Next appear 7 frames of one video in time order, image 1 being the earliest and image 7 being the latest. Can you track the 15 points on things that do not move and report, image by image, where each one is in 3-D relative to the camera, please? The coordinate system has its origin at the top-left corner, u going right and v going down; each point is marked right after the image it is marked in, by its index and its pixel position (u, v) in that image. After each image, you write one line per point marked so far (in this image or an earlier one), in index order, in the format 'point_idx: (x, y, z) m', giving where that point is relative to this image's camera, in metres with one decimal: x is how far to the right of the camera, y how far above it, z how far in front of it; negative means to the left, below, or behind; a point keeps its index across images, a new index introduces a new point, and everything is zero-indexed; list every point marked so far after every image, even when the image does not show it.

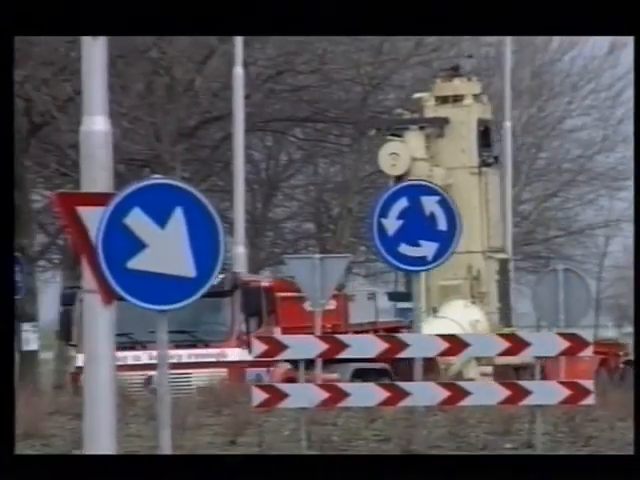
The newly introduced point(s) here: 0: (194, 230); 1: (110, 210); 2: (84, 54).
0: (-0.4, 0.0, +4.9) m
1: (-0.6, +0.1, +4.9) m
2: (-0.7, +0.5, +5.1) m
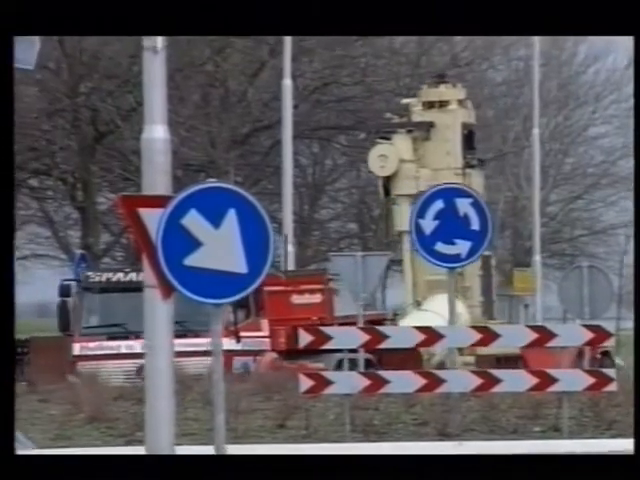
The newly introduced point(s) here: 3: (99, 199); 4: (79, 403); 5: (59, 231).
0: (-0.2, 0.0, +5.3) m
1: (-0.5, +0.1, +5.3) m
2: (-0.6, +0.5, +5.6) m
3: (-0.7, +0.1, +5.3) m
4: (-0.7, -0.5, +5.3) m
5: (-0.8, 0.0, +5.4) m
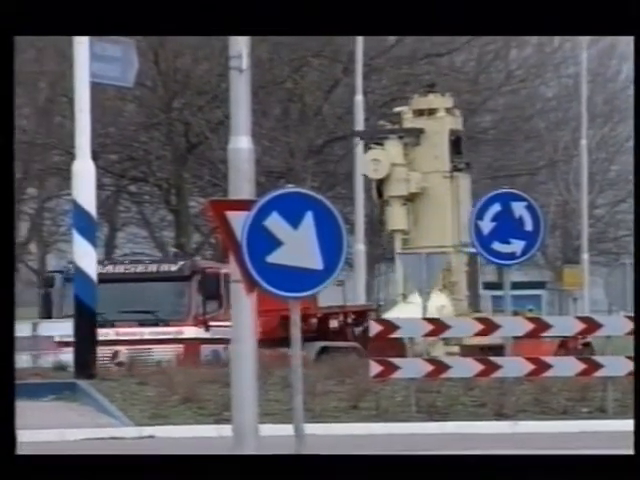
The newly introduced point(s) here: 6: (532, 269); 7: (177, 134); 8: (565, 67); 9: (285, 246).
0: (0.0, 0.0, +5.9) m
1: (-0.2, +0.1, +5.9) m
2: (-0.3, +0.5, +6.2) m
3: (-0.4, +0.1, +5.9) m
4: (-0.5, -0.5, +5.9) m
5: (-0.6, 0.0, +6.0) m
6: (+0.7, -0.1, +5.9) m
7: (-0.5, +0.4, +6.1) m
8: (+0.9, +0.6, +6.1) m
9: (-0.1, 0.0, +5.9) m
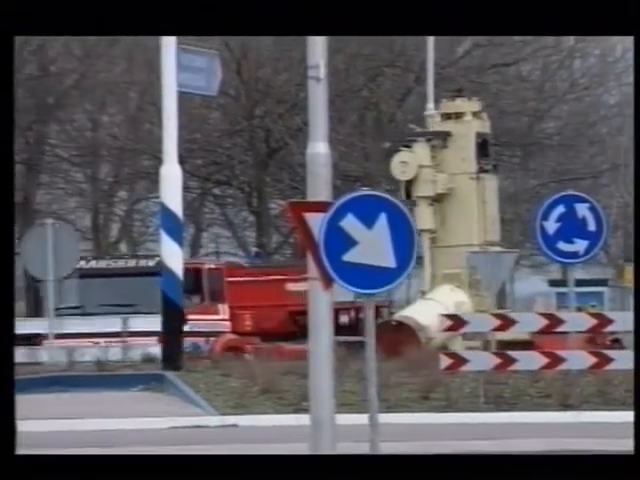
0: (+0.3, 0.0, +6.3) m
1: (0.0, +0.1, +6.3) m
2: (0.0, +0.5, +6.6) m
3: (-0.2, +0.1, +6.3) m
4: (-0.2, -0.5, +6.2) m
5: (-0.3, 0.0, +6.4) m
6: (+1.0, -0.1, +6.2) m
7: (-0.2, +0.4, +6.4) m
8: (+1.1, +0.6, +6.4) m
9: (+0.1, 0.0, +6.3) m
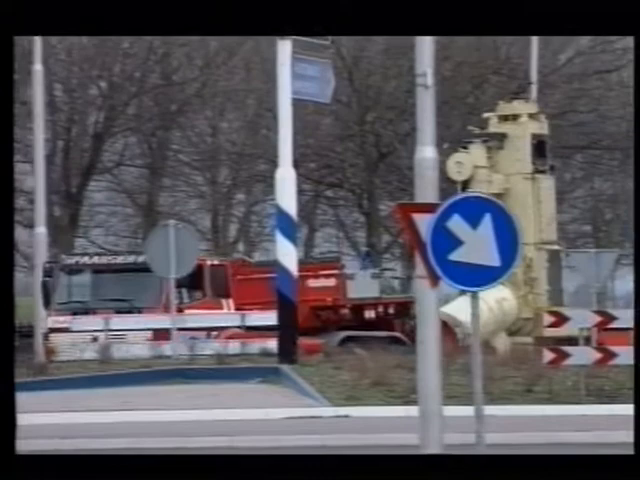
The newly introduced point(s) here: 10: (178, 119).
0: (+0.7, 0.0, +6.6) m
1: (+0.4, +0.1, +6.6) m
2: (+0.4, +0.5, +6.9) m
3: (+0.2, +0.1, +6.6) m
4: (+0.2, -0.5, +6.6) m
5: (+0.1, 0.0, +6.7) m
6: (+1.4, -0.1, +6.5) m
7: (+0.2, +0.4, +6.7) m
8: (+1.5, +0.6, +6.7) m
9: (+0.5, 0.0, +6.6) m
10: (-0.5, +0.5, +6.7) m
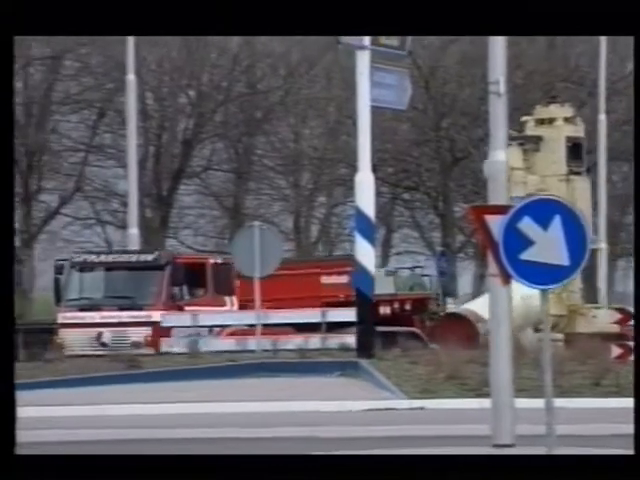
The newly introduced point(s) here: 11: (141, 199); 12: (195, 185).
0: (+1.0, 0.0, +6.9) m
1: (+0.7, +0.1, +6.9) m
2: (+0.7, +0.5, +7.2) m
3: (+0.5, +0.1, +7.0) m
4: (+0.5, -0.5, +6.9) m
5: (+0.4, 0.0, +7.0) m
6: (+1.7, -0.1, +6.7) m
7: (+0.5, +0.4, +7.1) m
8: (+1.8, +0.6, +6.9) m
9: (+0.8, 0.0, +6.9) m
10: (-0.2, +0.5, +7.0) m
11: (-0.7, +0.2, +7.0) m
12: (-0.5, +0.2, +7.1) m
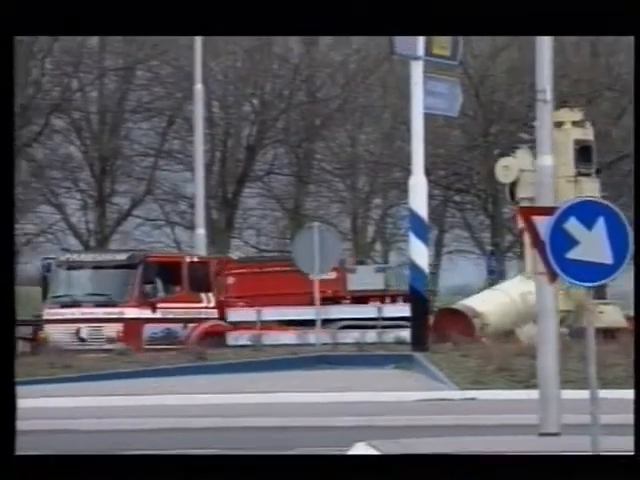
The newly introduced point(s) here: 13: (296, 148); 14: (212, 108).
0: (+1.2, 0.0, +7.3) m
1: (+1.0, +0.1, +7.3) m
2: (+0.9, +0.5, +7.6) m
3: (+0.8, +0.1, +7.4) m
4: (+0.7, -0.5, +7.3) m
5: (+0.7, 0.0, +7.4) m
6: (+1.9, -0.1, +7.1) m
7: (+0.7, +0.4, +7.5) m
8: (+2.1, +0.6, +7.3) m
9: (+1.1, 0.0, +7.3) m
10: (0.0, +0.5, +7.4) m
11: (-0.5, +0.2, +7.4) m
12: (-0.3, +0.2, +7.5) m
13: (-0.1, +0.4, +7.5) m
14: (-0.5, +0.6, +7.5) m
